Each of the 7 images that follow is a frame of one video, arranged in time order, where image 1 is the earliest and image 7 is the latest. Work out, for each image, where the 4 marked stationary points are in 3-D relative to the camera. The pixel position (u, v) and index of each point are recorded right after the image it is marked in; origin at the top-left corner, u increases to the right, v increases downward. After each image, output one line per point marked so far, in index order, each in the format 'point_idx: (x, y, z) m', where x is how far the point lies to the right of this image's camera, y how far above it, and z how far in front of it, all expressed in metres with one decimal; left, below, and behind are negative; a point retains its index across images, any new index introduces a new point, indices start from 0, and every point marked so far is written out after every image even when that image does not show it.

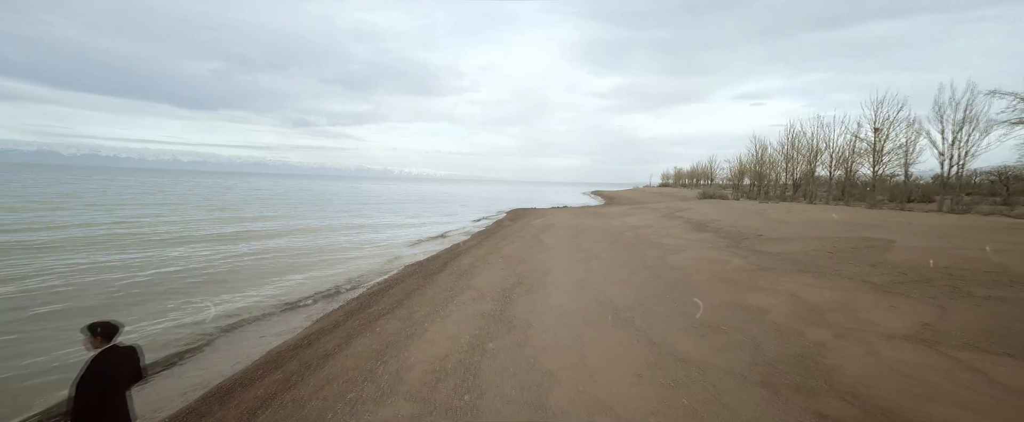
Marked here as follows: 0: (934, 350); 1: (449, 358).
0: (+5.5, -1.8, +5.3) m
1: (-1.0, -2.4, +6.6) m
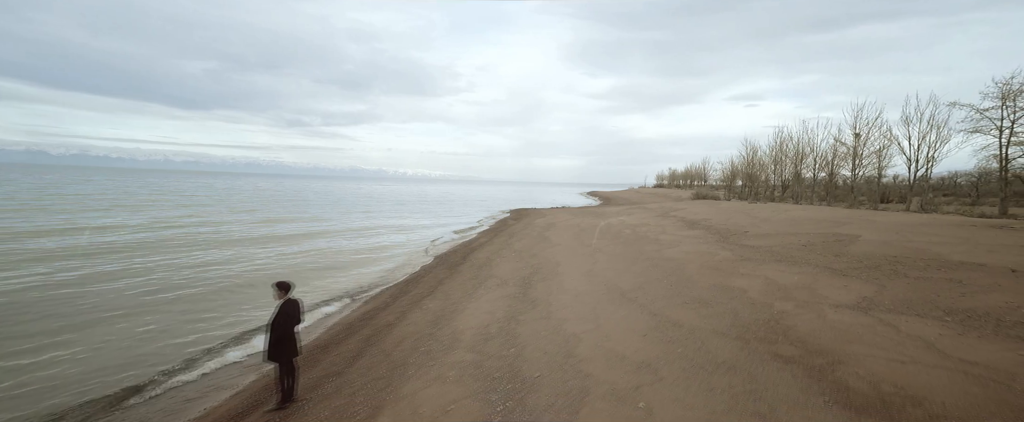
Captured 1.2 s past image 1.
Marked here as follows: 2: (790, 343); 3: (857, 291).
0: (+6.1, -1.8, +7.0) m
1: (-0.4, -2.3, +8.3) m
2: (+4.3, -2.1, +6.3) m
3: (+6.9, -1.6, +8.1) m
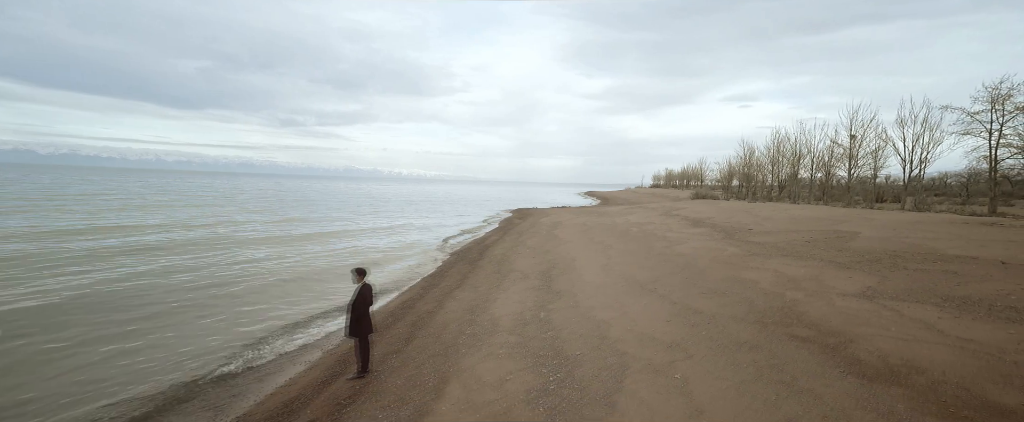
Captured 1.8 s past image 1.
0: (+6.9, -1.7, +7.7) m
1: (+0.3, -2.3, +8.9) m
2: (+5.1, -2.0, +7.0) m
3: (+7.6, -1.5, +8.8) m
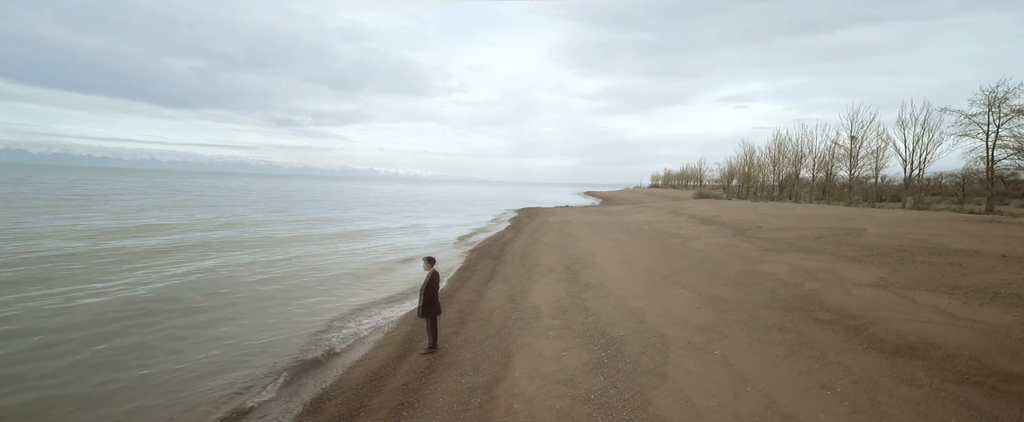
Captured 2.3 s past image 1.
0: (+7.8, -1.6, +8.4) m
1: (+1.2, -2.2, +9.6) m
2: (+6.0, -1.9, +7.7) m
3: (+8.5, -1.5, +9.5) m
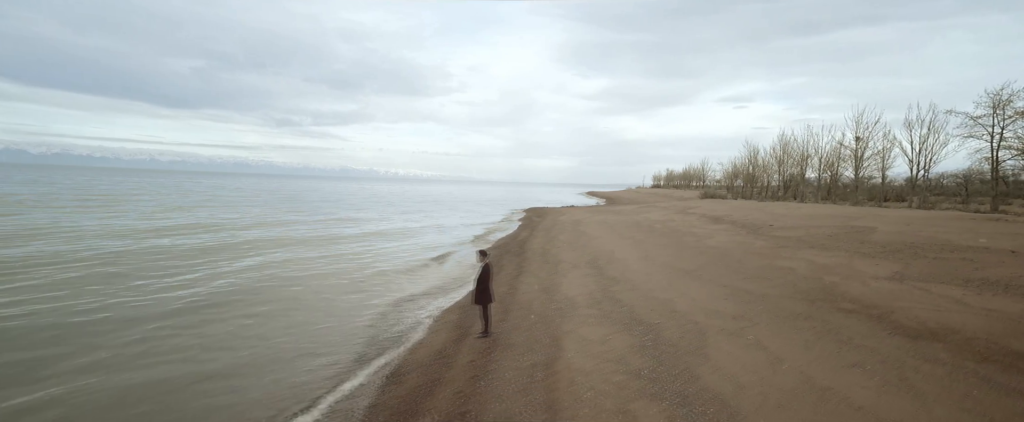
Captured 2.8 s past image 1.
0: (+8.6, -1.6, +9.0) m
1: (+2.1, -2.1, +10.1) m
2: (+6.9, -1.9, +8.3) m
3: (+9.4, -1.4, +10.1) m
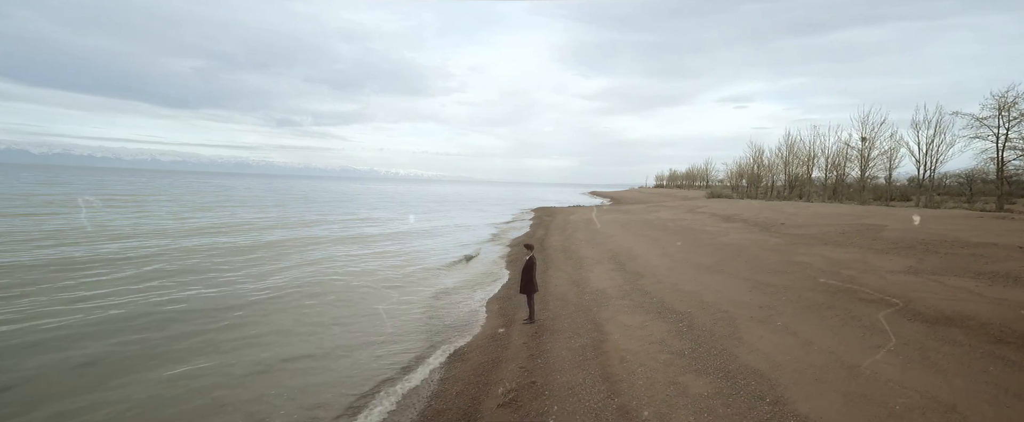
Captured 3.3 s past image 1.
0: (+9.5, -1.5, +9.5) m
1: (+2.9, -2.1, +10.7) m
2: (+7.7, -1.8, +8.9) m
3: (+10.3, -1.3, +10.7) m
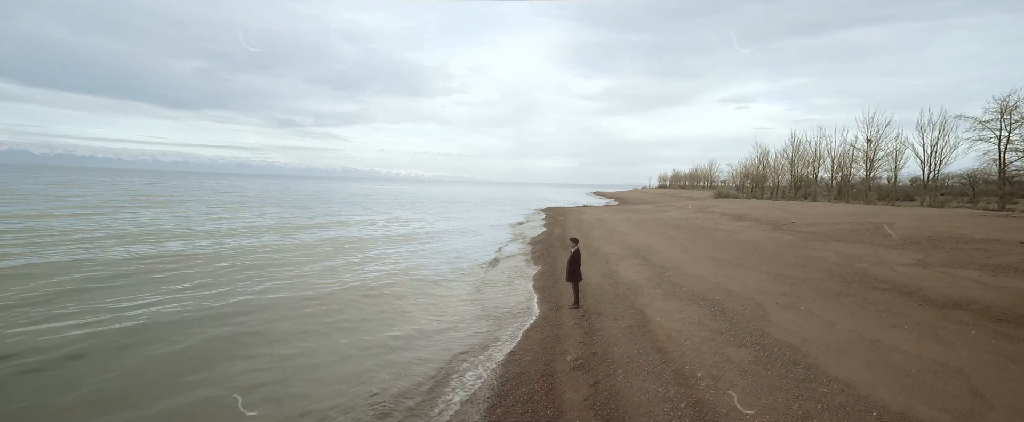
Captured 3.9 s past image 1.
0: (+10.6, -1.4, +10.4) m
1: (+4.0, -2.0, +11.6) m
2: (+8.8, -1.7, +9.7) m
3: (+11.4, -1.3, +11.5) m
